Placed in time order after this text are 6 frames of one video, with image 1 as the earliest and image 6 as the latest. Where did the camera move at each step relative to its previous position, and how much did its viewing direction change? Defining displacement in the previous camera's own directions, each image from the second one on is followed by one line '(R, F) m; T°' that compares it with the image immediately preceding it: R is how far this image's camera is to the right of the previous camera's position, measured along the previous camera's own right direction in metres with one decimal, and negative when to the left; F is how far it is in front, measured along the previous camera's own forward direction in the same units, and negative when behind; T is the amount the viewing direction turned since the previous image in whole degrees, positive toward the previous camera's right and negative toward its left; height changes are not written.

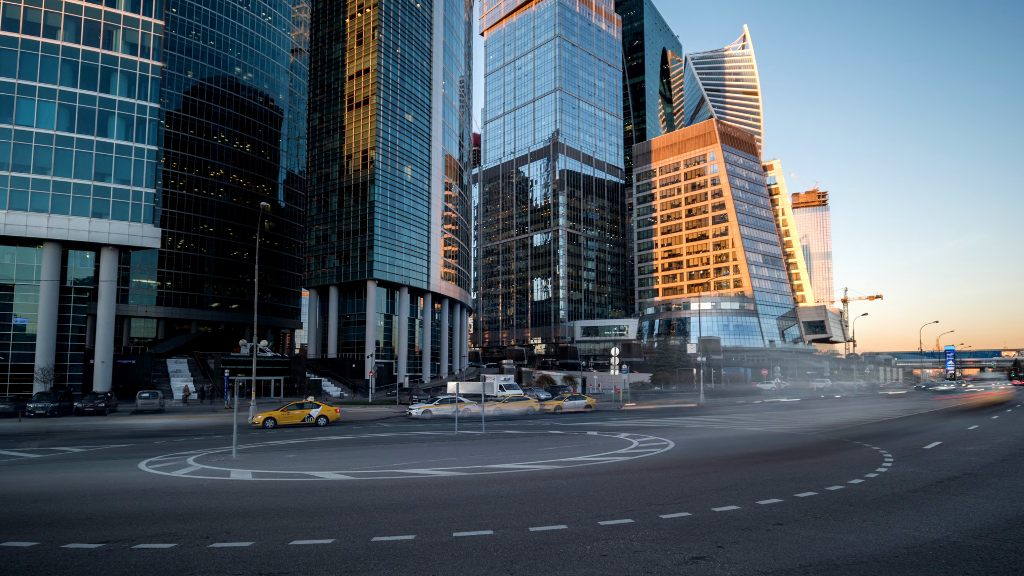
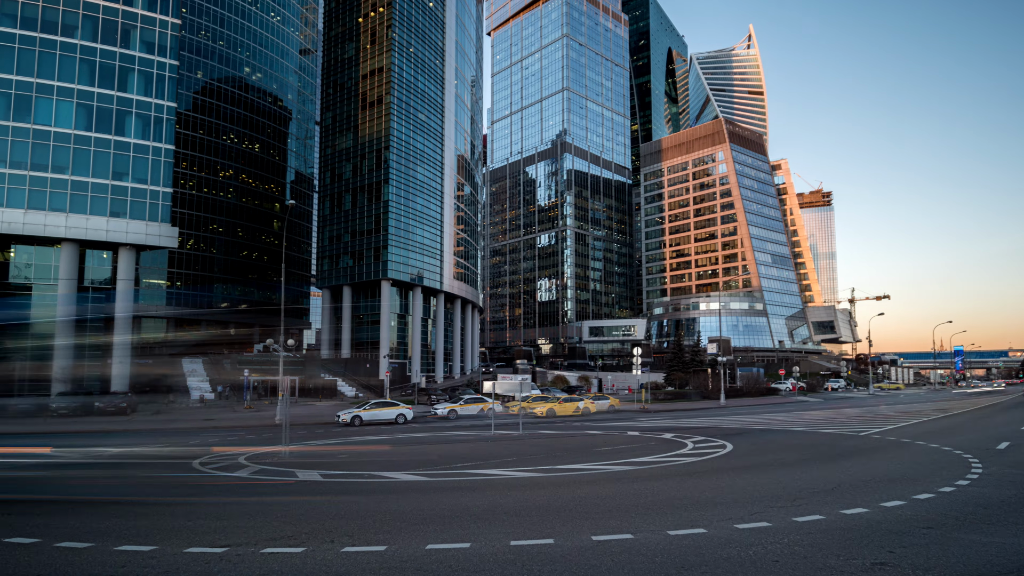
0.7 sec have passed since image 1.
(-1.3, +0.3) m; 0°
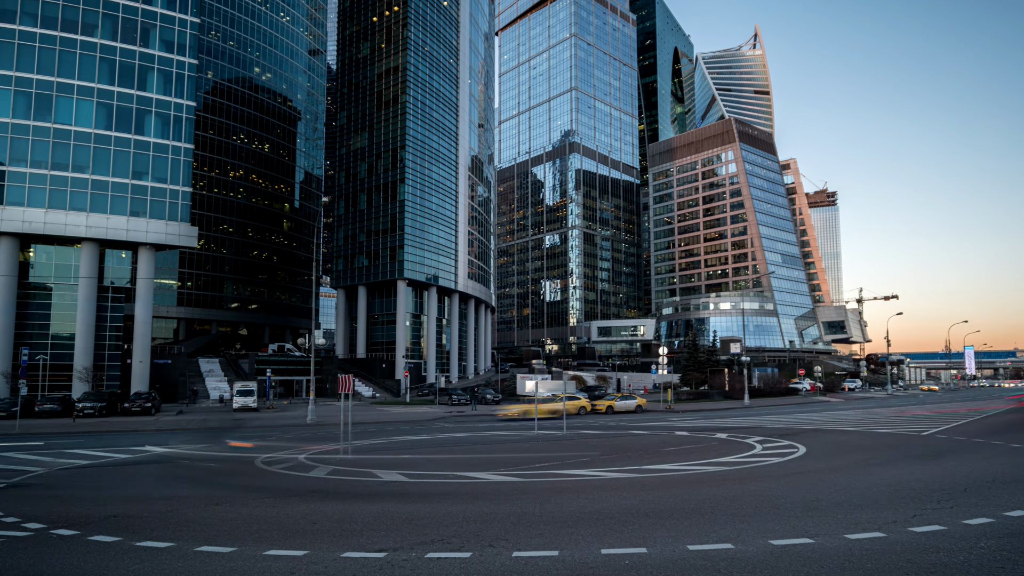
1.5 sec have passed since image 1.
(-1.5, +0.3) m; 0°
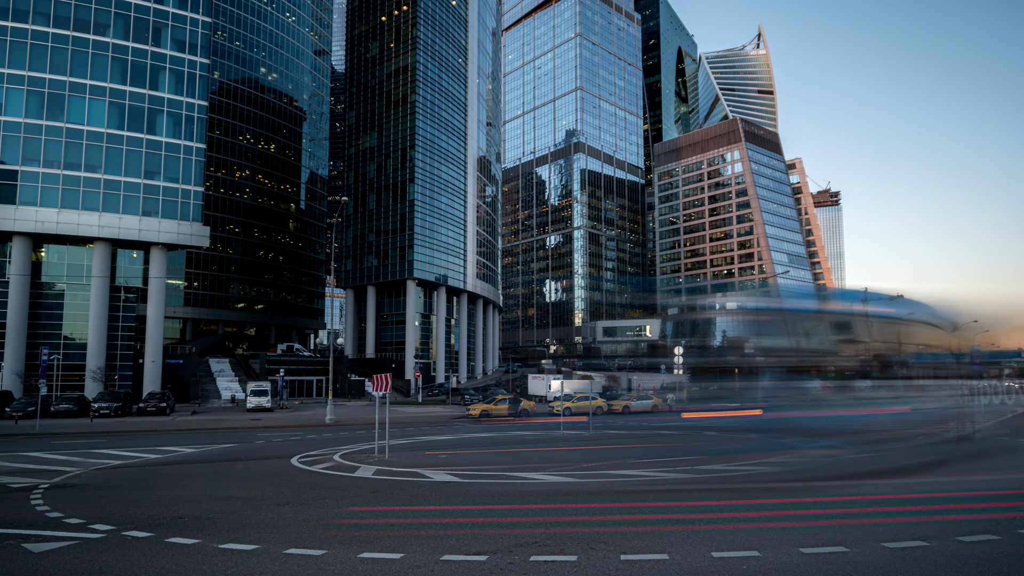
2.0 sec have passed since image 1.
(-0.9, +0.2) m; 0°
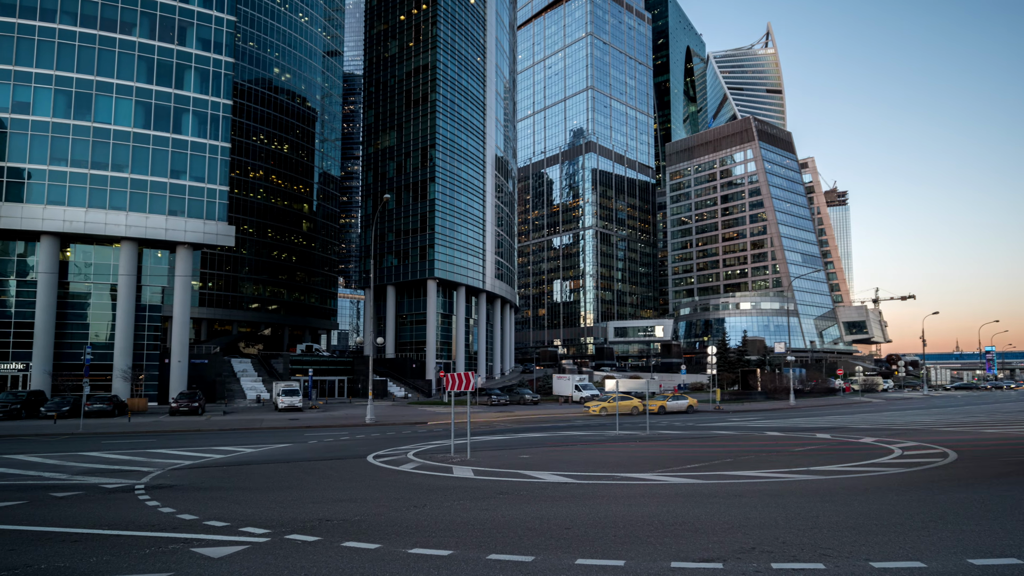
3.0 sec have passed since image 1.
(-1.9, +0.4) m; 0°
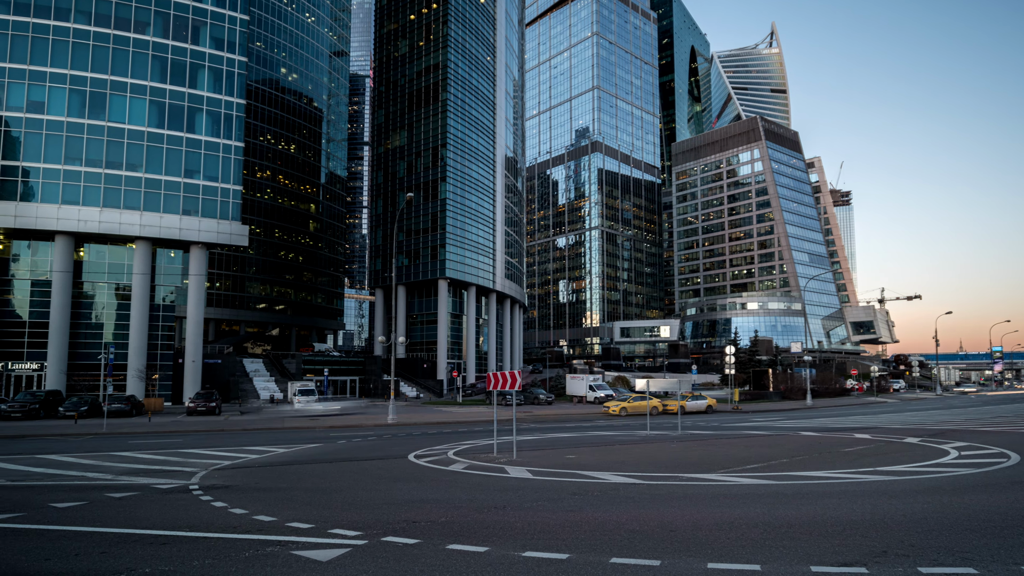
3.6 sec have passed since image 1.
(-1.0, +0.2) m; 0°
